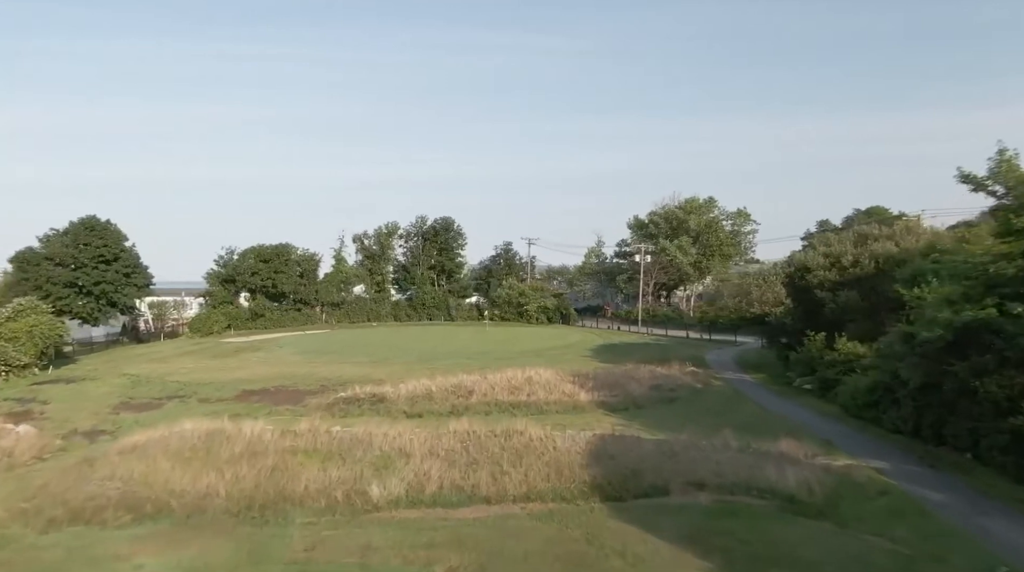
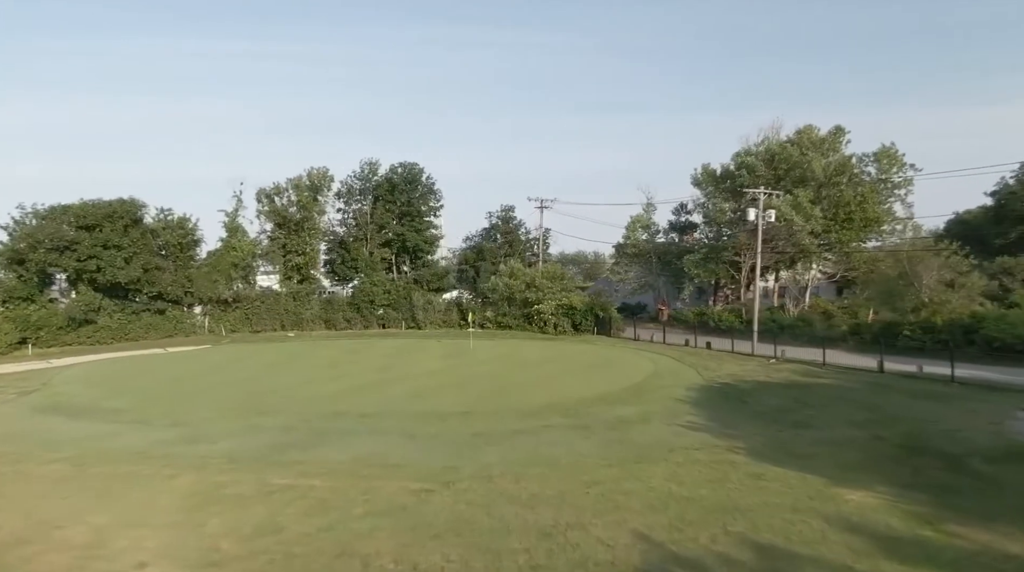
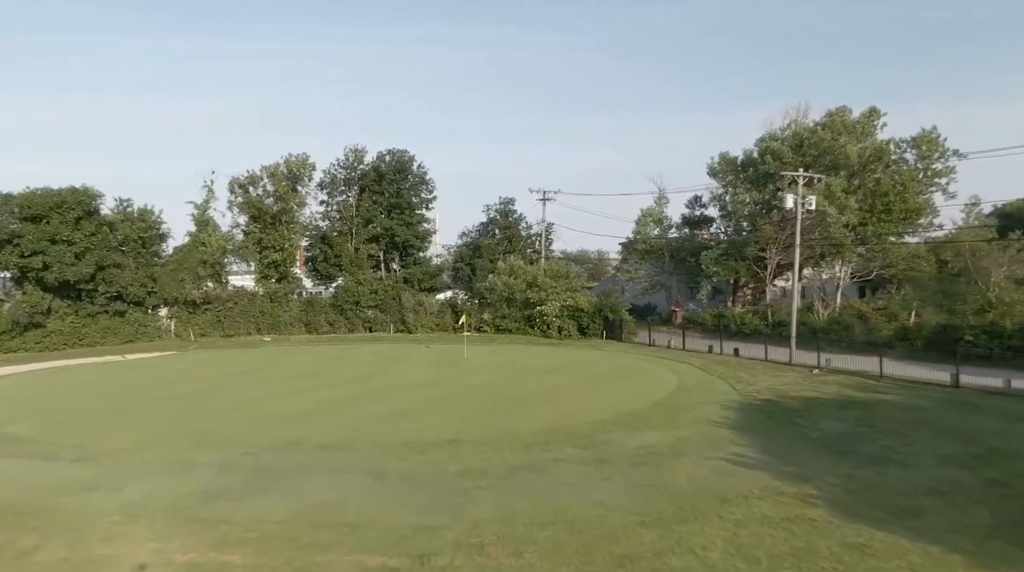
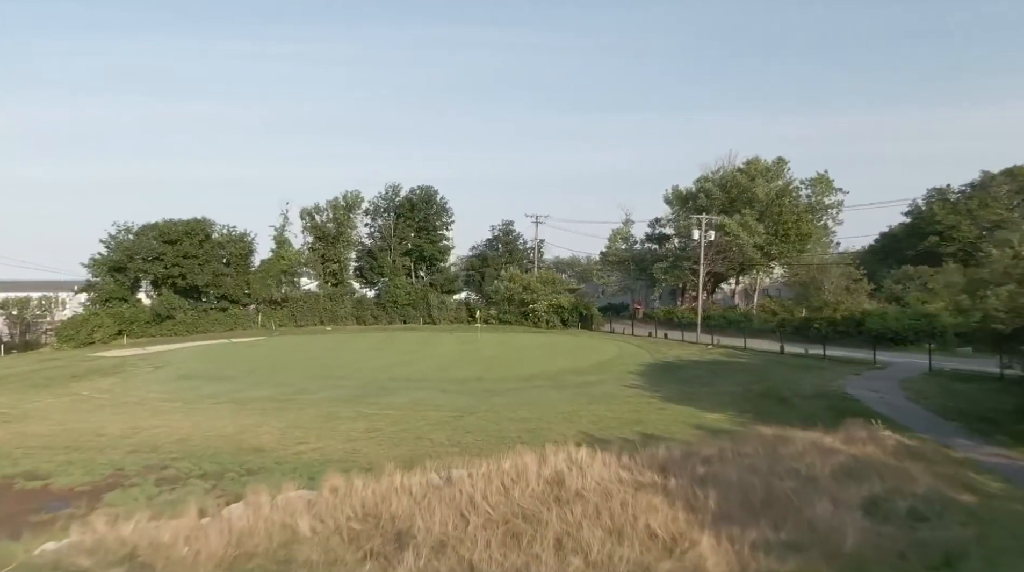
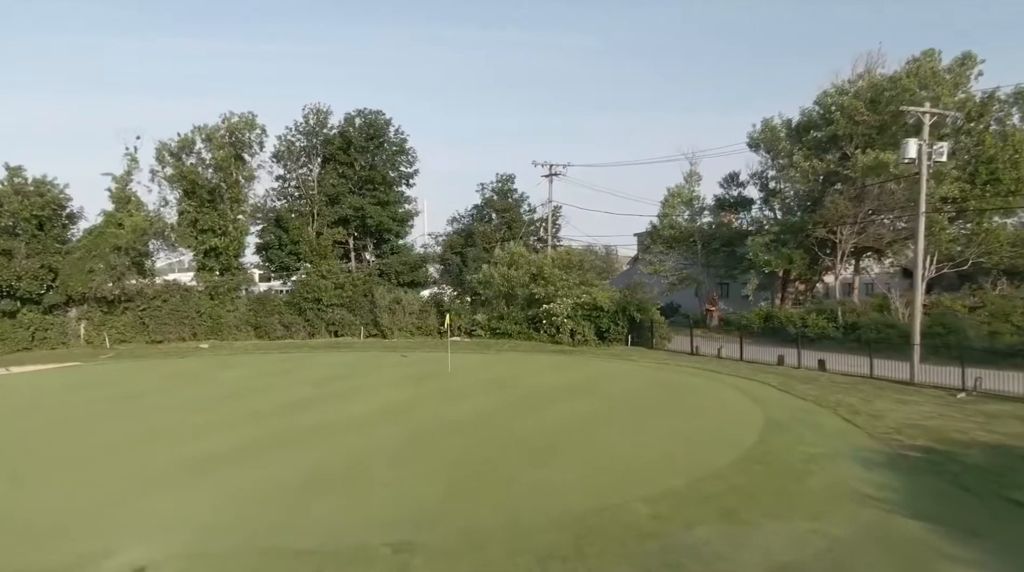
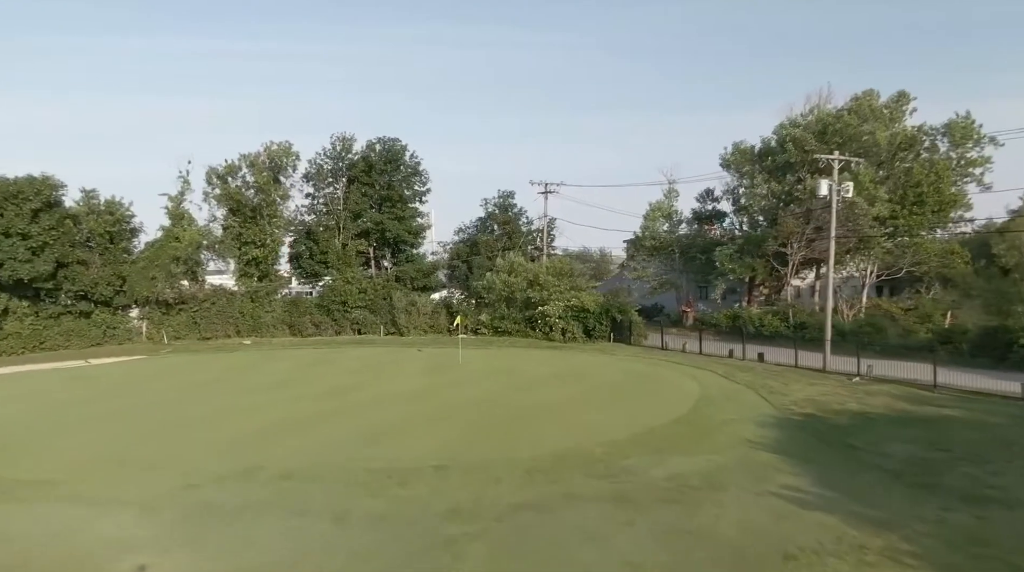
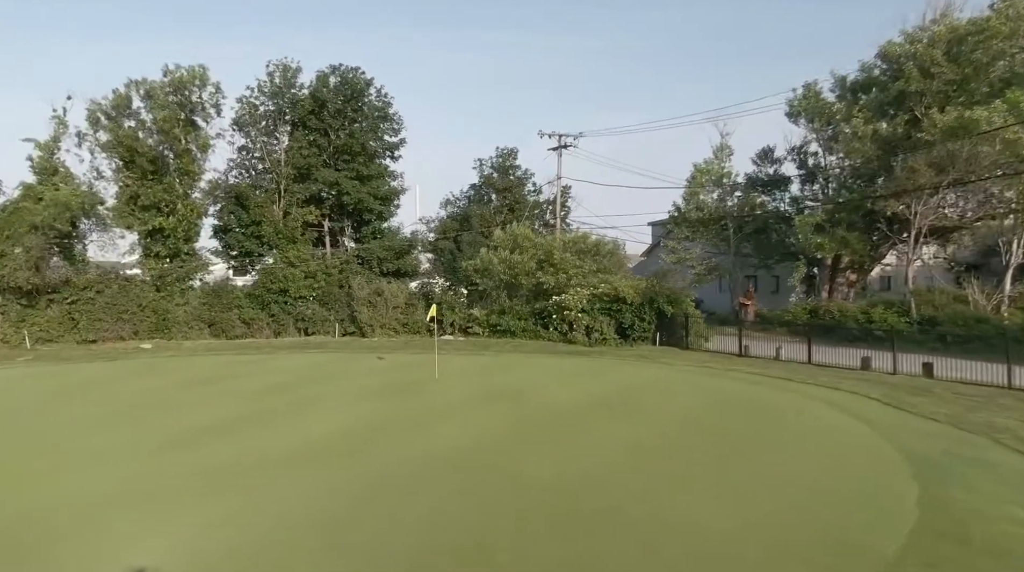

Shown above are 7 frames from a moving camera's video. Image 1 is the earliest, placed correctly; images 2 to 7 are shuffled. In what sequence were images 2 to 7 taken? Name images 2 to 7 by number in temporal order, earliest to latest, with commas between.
4, 2, 3, 6, 5, 7
